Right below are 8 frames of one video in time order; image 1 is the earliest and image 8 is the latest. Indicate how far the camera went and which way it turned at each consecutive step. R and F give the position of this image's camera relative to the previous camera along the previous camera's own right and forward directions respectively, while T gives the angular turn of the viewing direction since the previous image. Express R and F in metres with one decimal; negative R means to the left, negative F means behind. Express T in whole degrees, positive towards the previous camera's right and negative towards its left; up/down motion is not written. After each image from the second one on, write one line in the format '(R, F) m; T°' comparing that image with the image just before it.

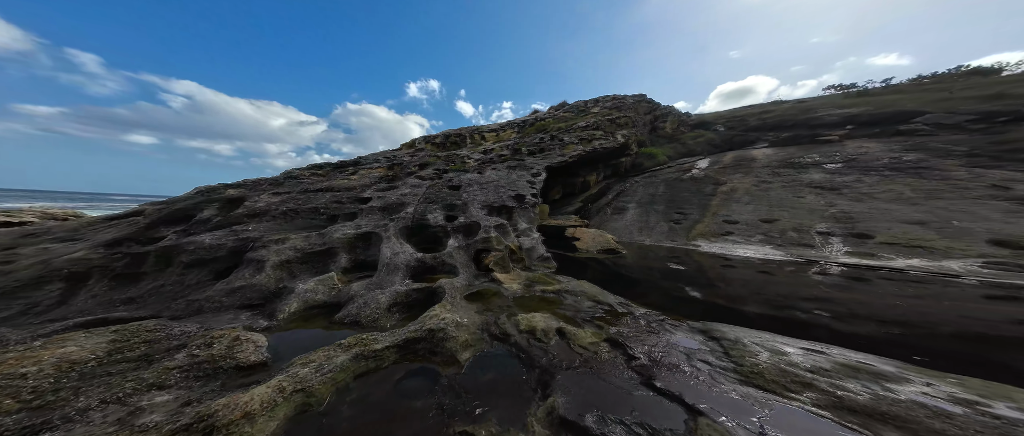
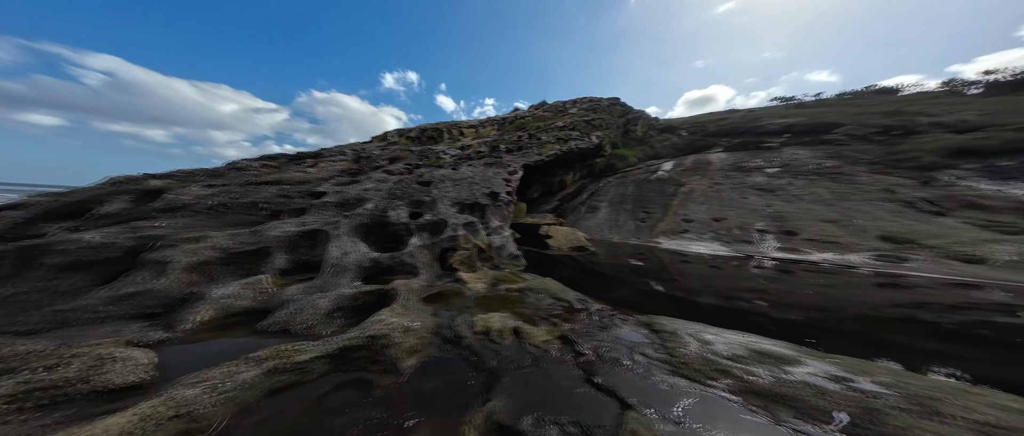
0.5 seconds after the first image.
(+0.3, 0.0) m; +6°
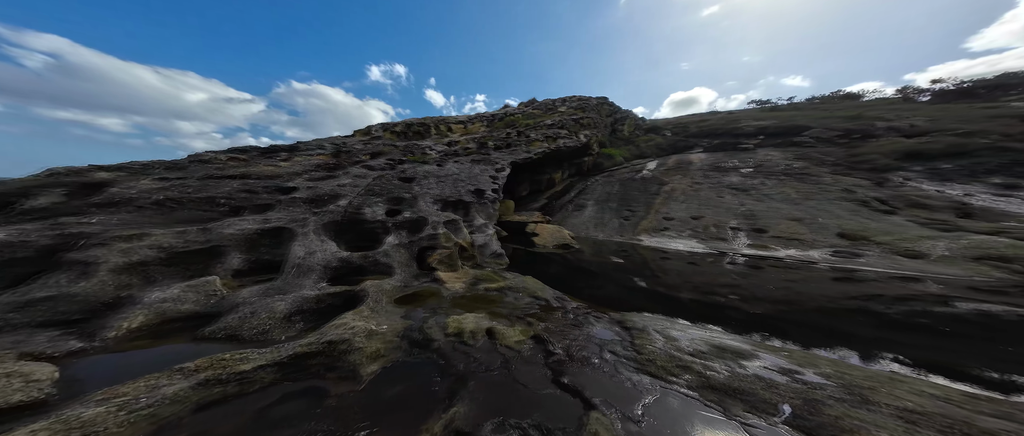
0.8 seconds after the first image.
(+0.3, 0.0) m; +3°
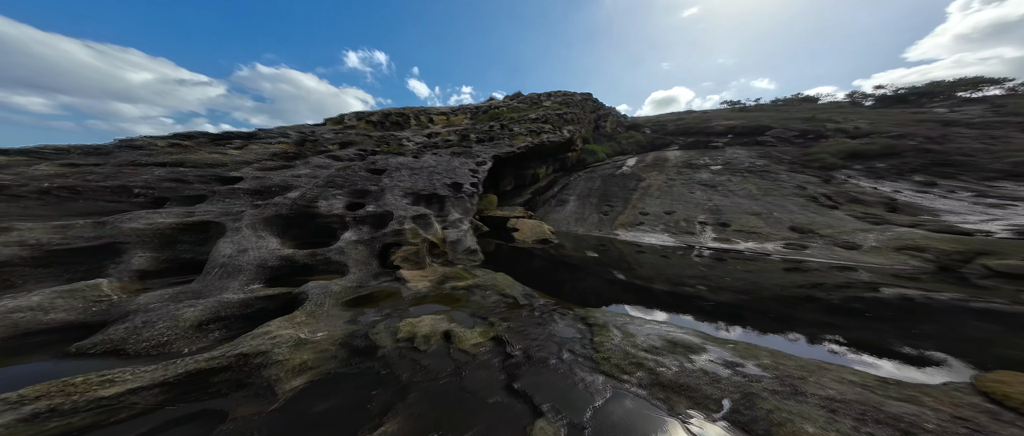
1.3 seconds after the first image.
(+0.4, +0.2) m; +4°
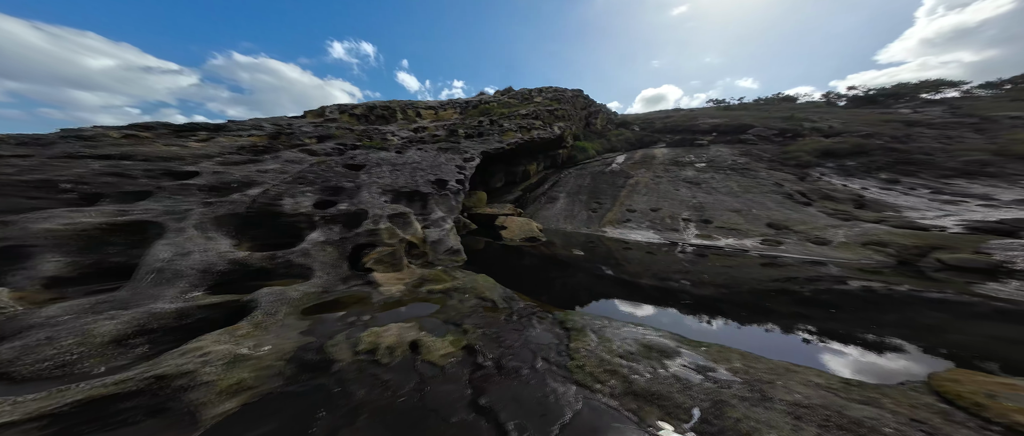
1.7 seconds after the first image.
(+0.3, +0.2) m; +2°
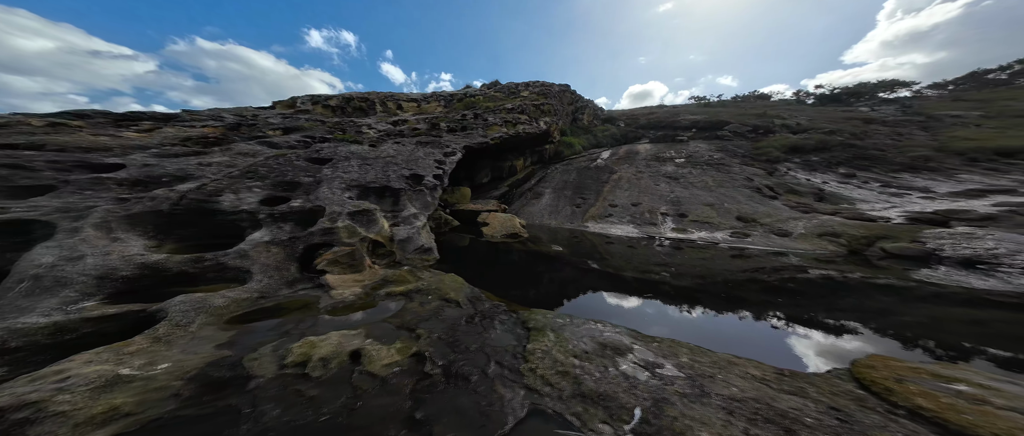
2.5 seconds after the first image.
(+0.5, +0.2) m; +3°
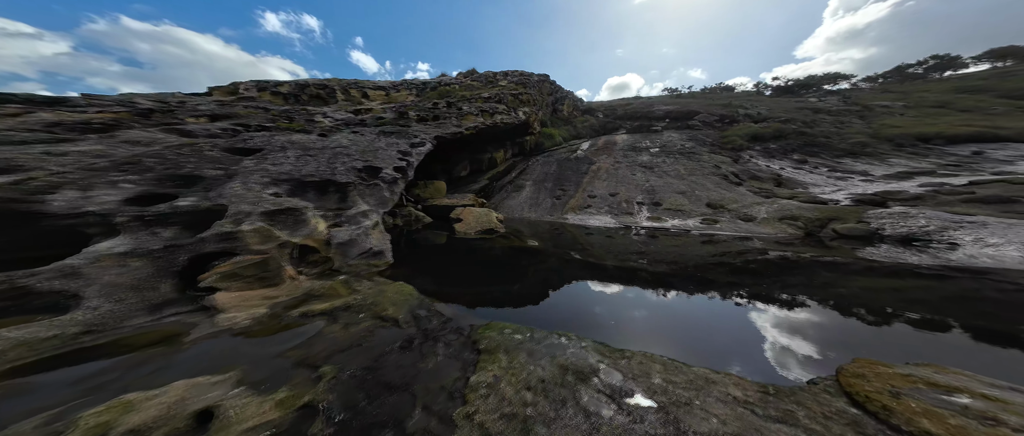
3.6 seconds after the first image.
(+0.6, +0.9) m; +5°
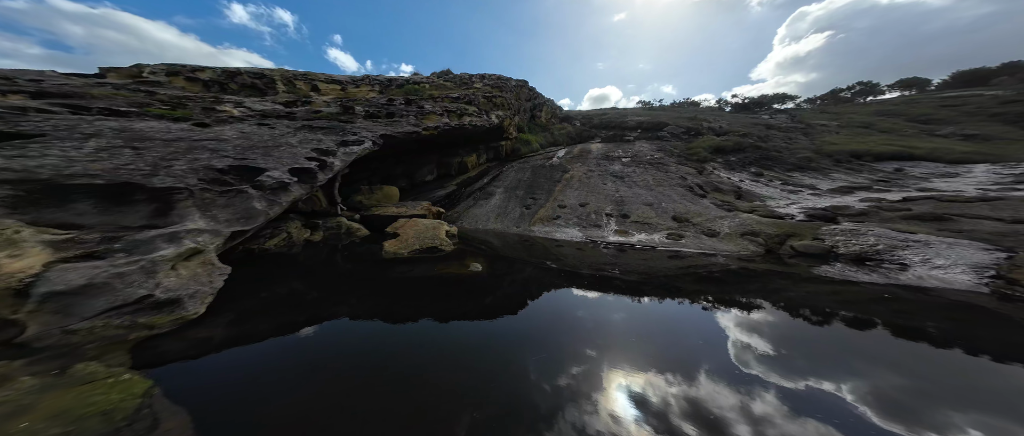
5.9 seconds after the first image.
(+2.2, +2.1) m; +5°
